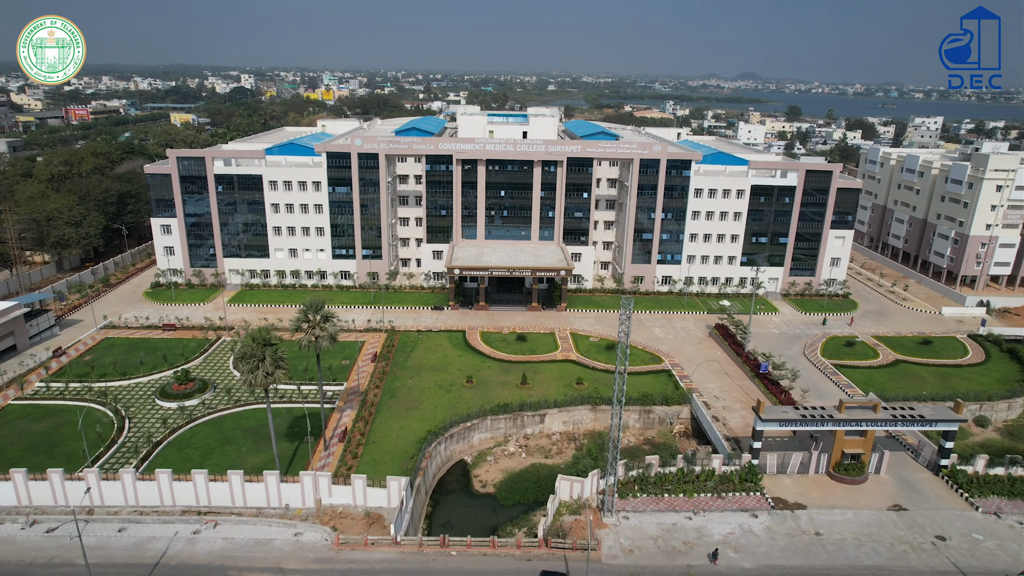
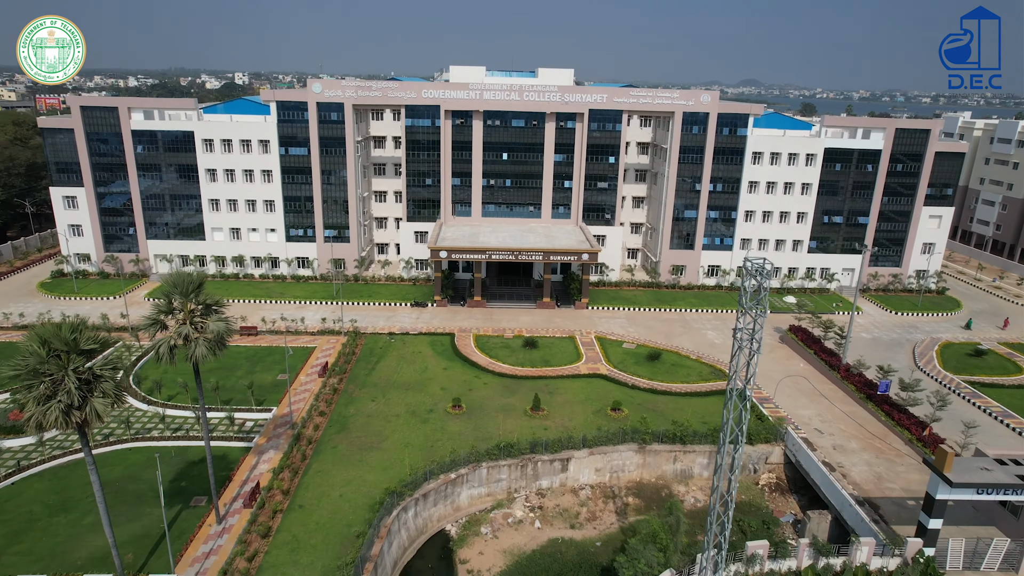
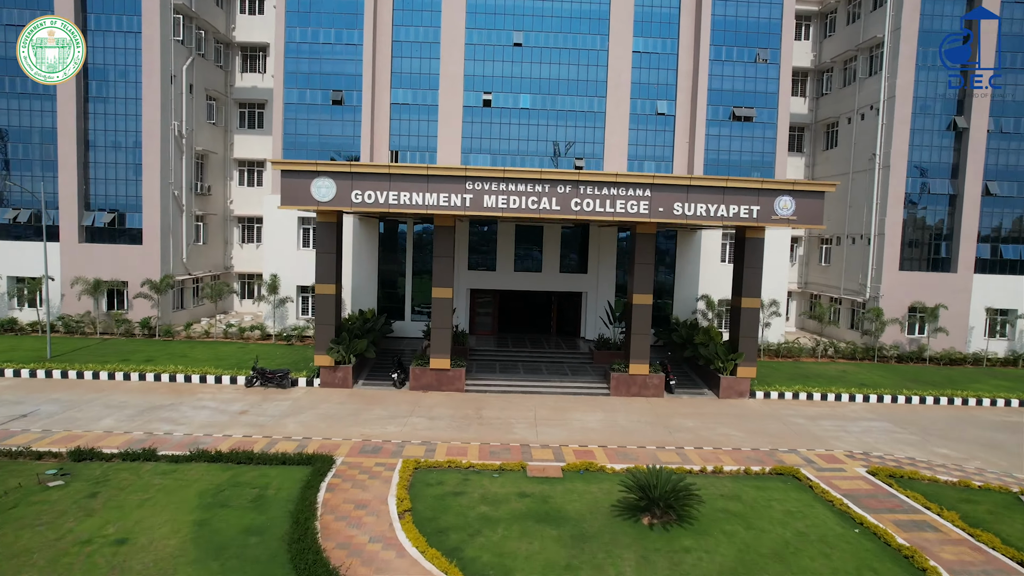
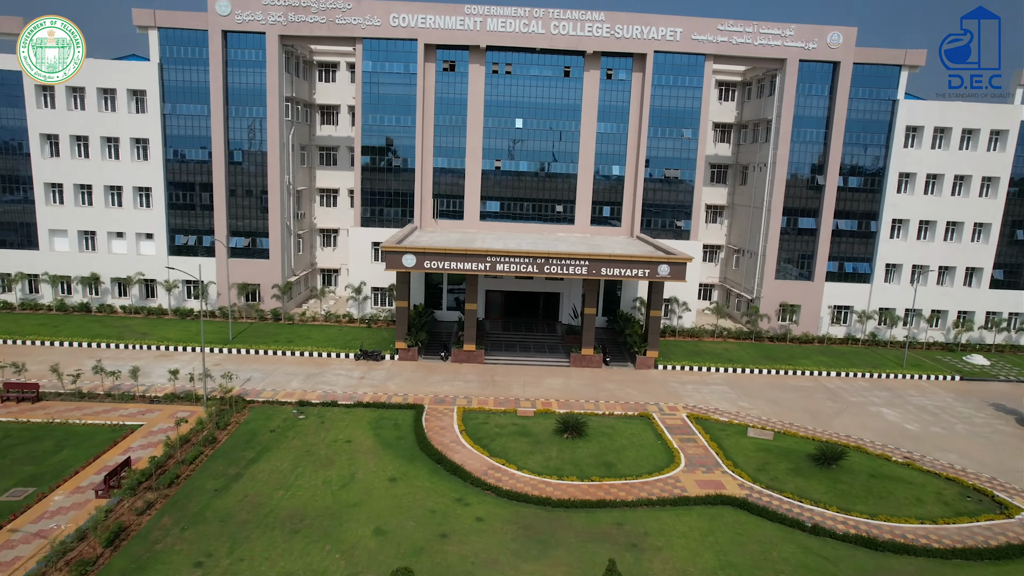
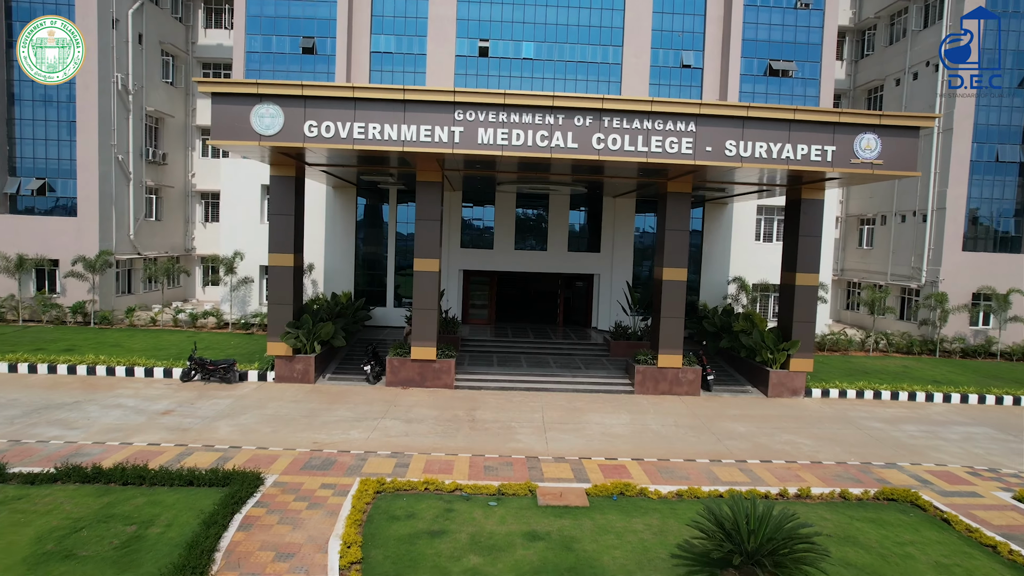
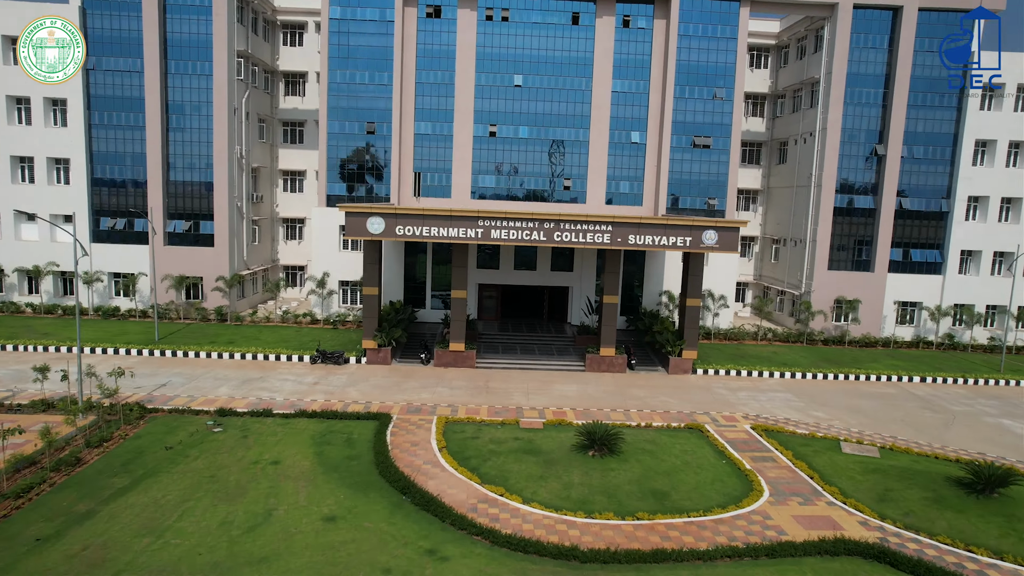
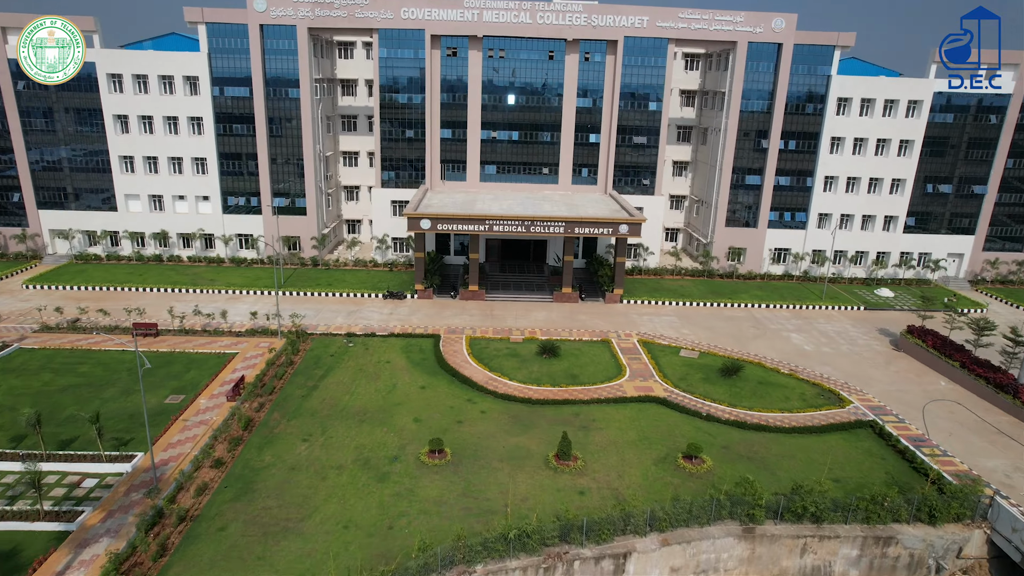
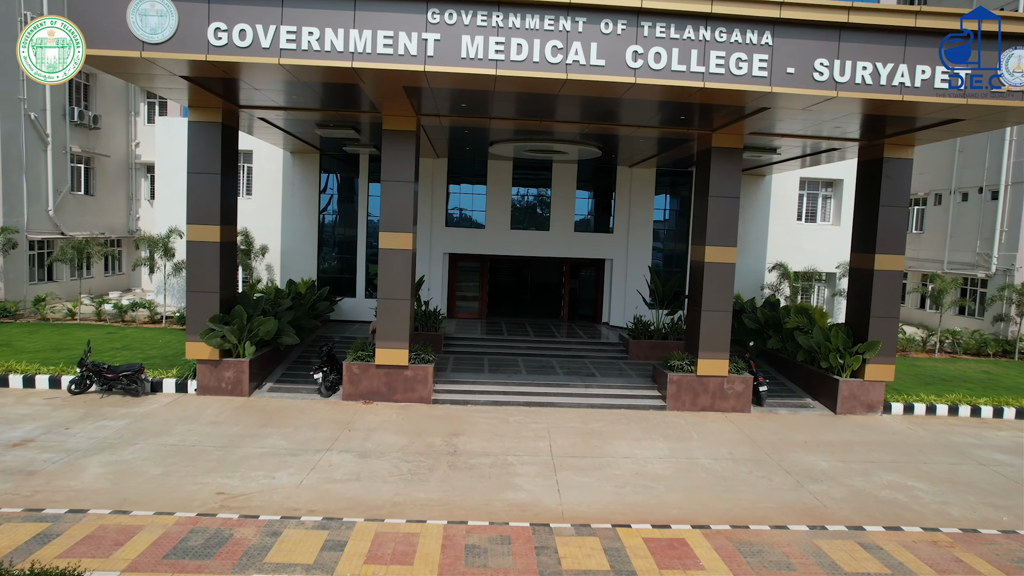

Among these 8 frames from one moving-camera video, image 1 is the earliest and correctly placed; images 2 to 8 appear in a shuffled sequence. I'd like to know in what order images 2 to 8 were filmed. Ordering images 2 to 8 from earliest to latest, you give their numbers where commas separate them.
2, 7, 4, 6, 3, 5, 8
